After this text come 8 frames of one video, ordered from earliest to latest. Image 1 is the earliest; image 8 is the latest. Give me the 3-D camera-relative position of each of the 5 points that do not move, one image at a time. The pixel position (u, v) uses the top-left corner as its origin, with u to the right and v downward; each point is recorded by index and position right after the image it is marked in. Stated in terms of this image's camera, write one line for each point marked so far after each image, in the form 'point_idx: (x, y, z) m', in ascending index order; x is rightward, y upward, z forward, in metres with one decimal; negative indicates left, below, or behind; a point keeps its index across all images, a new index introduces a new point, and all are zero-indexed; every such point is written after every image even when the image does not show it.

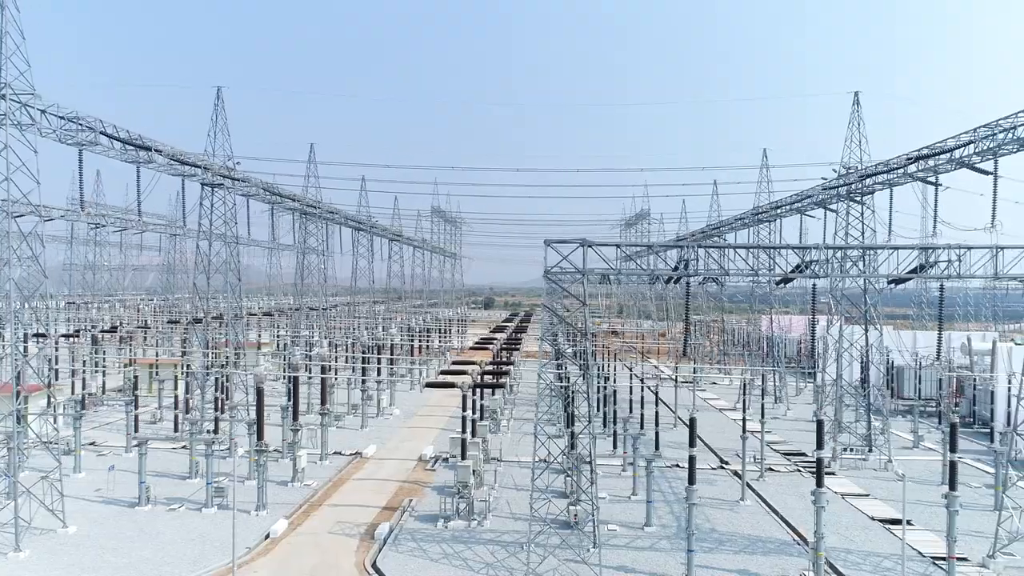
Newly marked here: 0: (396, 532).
0: (-2.2, -4.6, +13.1) m
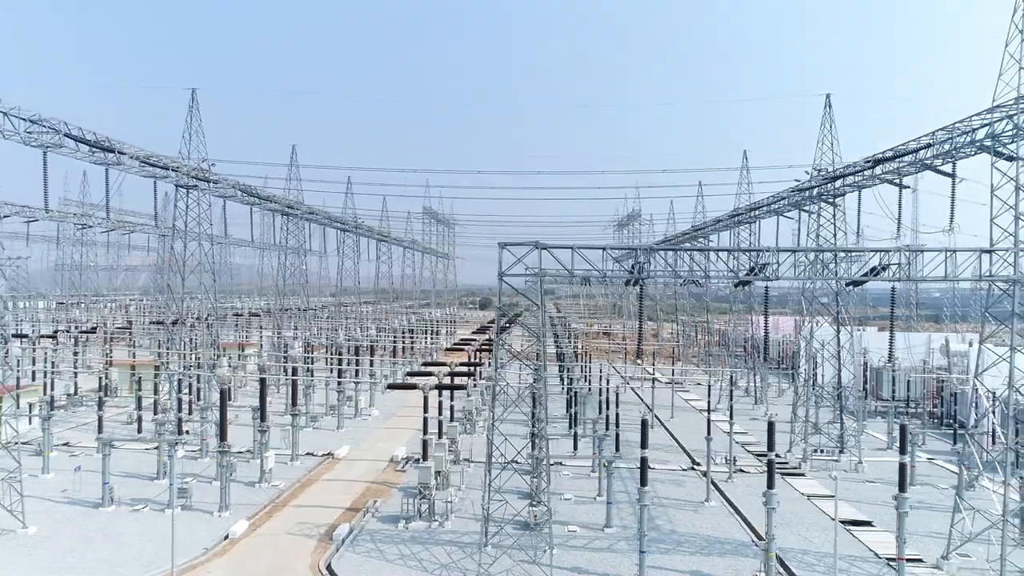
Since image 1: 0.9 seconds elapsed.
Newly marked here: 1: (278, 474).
0: (-3.0, -4.6, +13.2) m
1: (-5.6, -4.5, +16.7) m
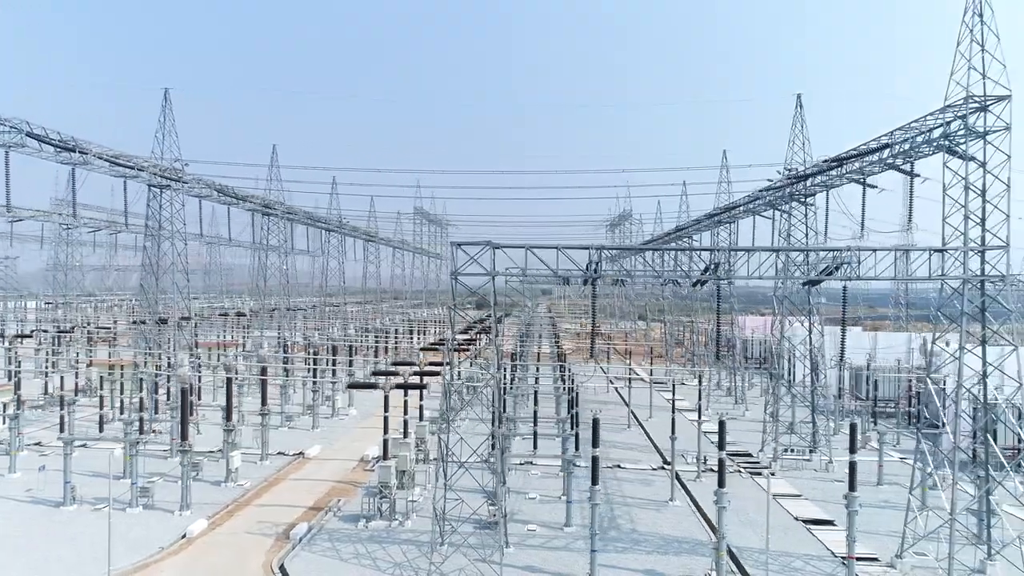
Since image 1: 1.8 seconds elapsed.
0: (-3.8, -4.6, +13.2) m
1: (-6.4, -4.4, +16.7) m
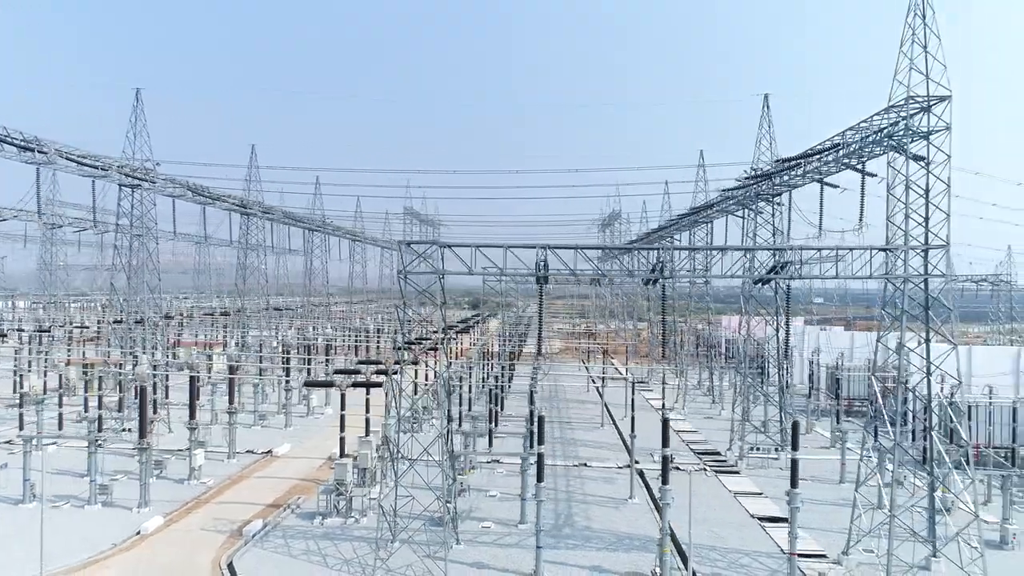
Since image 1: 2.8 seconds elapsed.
0: (-4.6, -4.6, +13.3) m
1: (-7.3, -4.4, +16.8) m
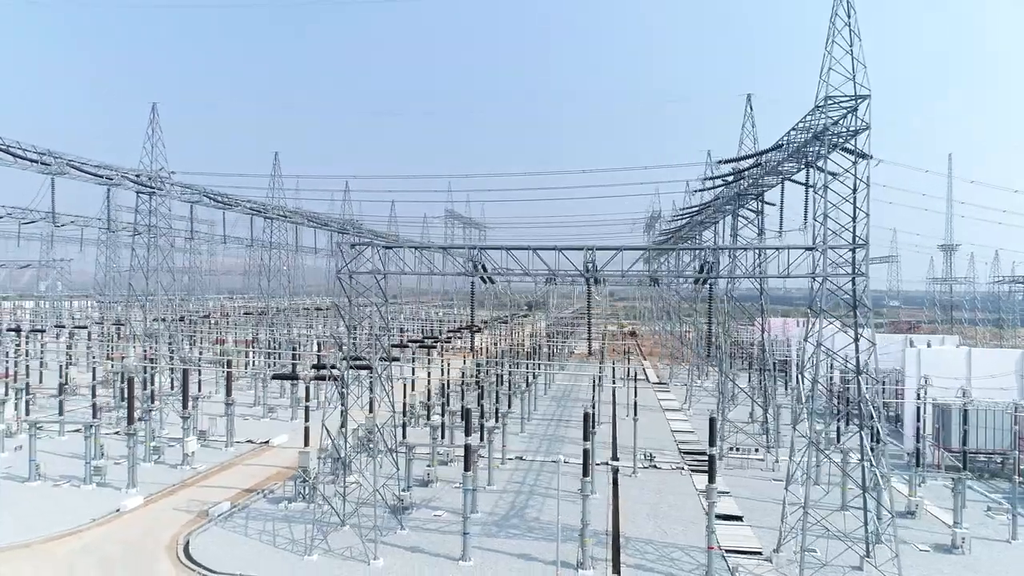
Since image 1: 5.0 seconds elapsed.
0: (-5.7, -4.6, +14.3) m
1: (-8.0, -4.4, +18.1) m
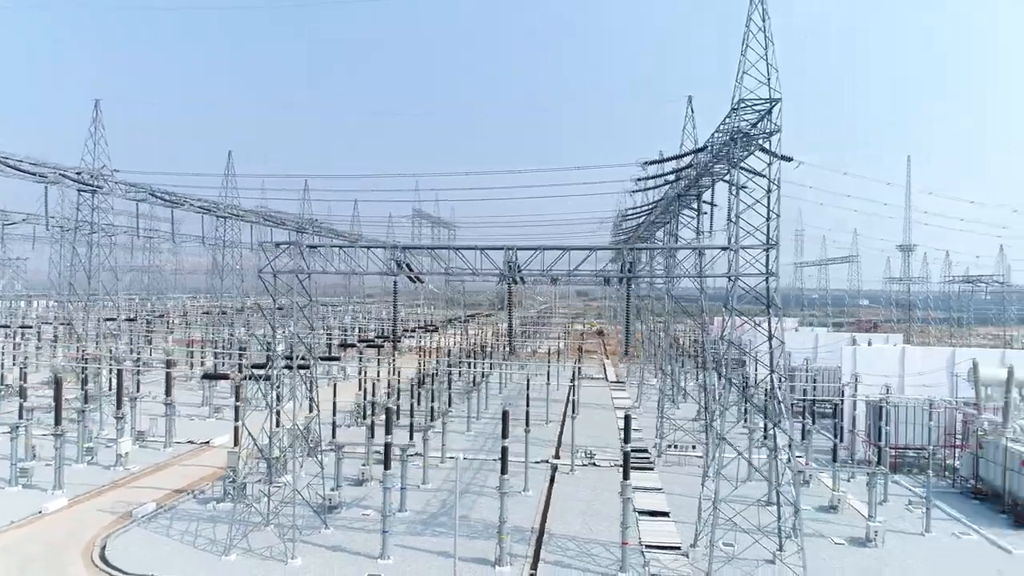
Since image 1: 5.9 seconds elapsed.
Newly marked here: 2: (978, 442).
0: (-7.2, -4.5, +14.2) m
1: (-9.6, -4.4, +17.9) m
2: (+11.0, -3.7, +16.5) m
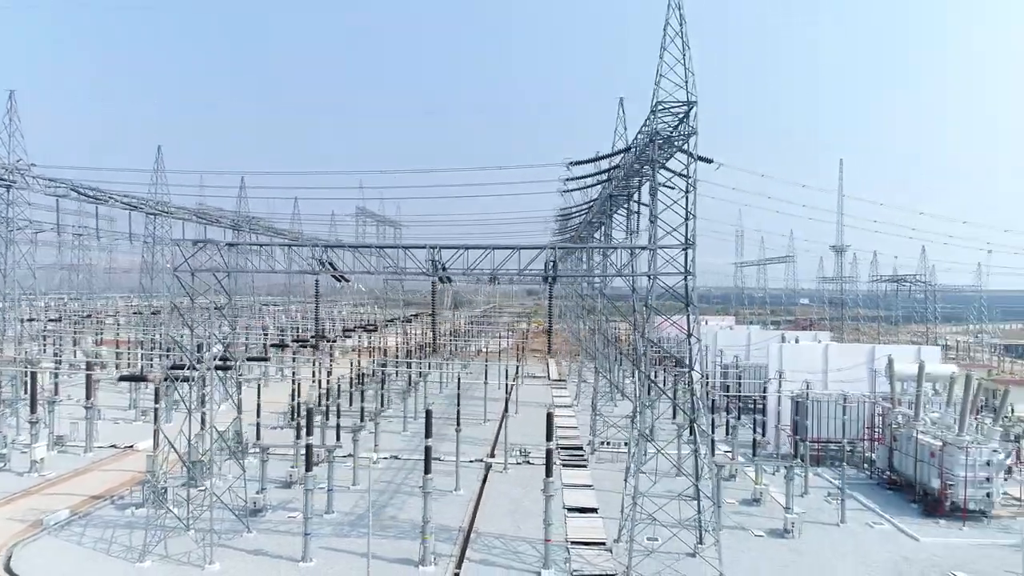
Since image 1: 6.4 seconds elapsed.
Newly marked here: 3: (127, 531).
0: (-8.6, -4.5, +13.7) m
1: (-11.3, -4.4, +17.2) m
2: (+9.4, -3.6, +17.2) m
3: (-7.2, -4.6, +13.1) m
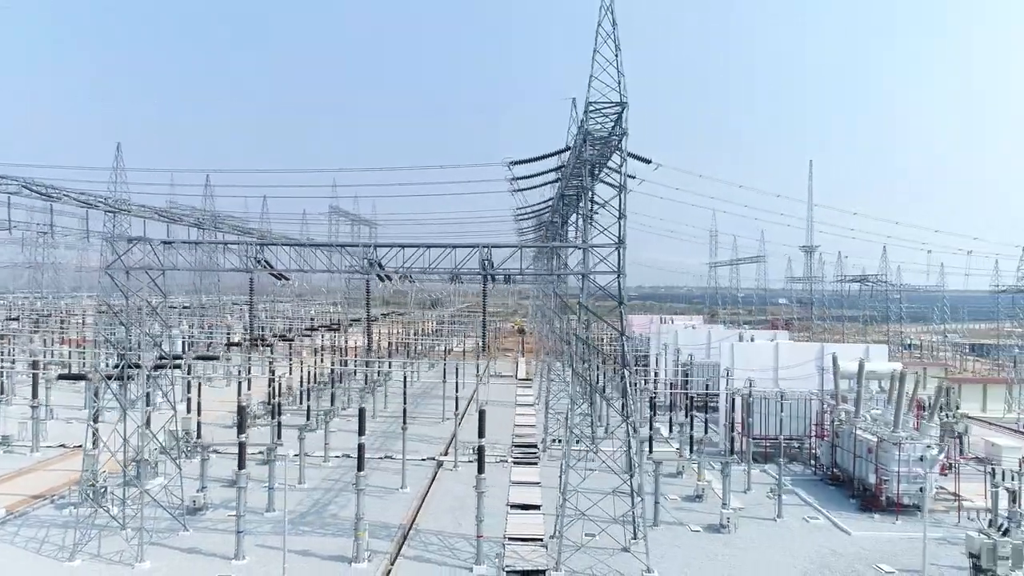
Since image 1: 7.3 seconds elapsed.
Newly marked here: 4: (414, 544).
0: (-9.8, -4.5, +13.6) m
1: (-12.5, -4.3, +17.0) m
2: (+8.1, -3.6, +17.6) m
3: (-8.4, -4.5, +13.1) m
4: (-1.8, -4.7, +12.9) m
